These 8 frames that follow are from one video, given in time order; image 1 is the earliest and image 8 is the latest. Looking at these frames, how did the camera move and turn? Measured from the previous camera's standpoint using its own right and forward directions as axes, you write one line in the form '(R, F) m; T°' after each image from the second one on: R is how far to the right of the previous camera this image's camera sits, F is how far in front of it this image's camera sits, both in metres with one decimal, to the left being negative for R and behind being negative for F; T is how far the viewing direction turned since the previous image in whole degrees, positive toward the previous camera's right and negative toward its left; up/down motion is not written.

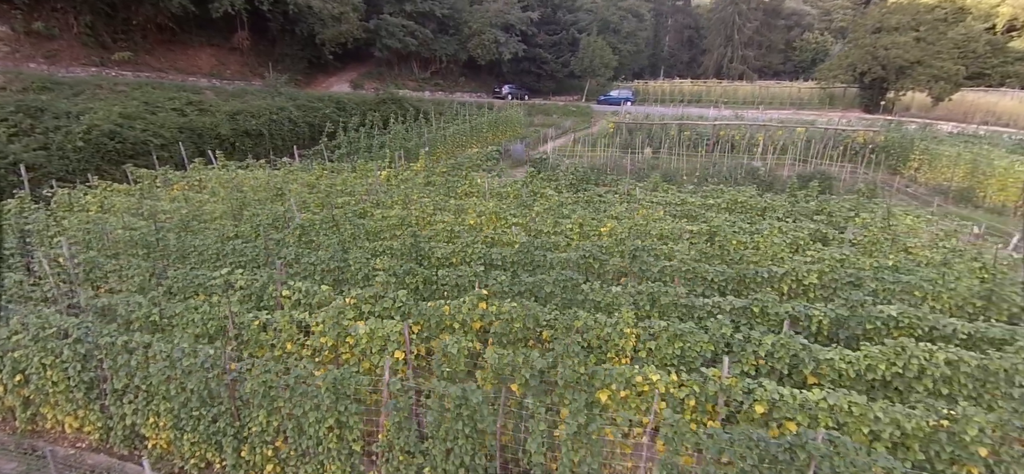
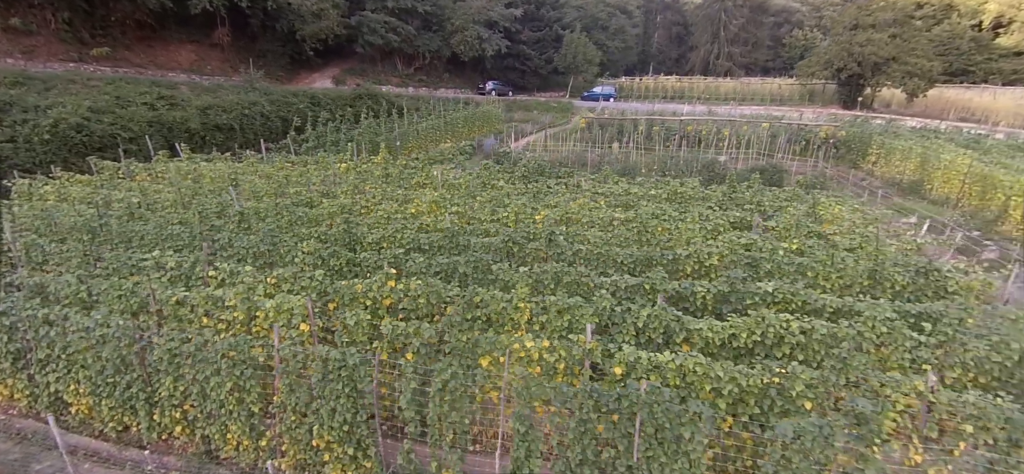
(+1.1, -0.5) m; 0°
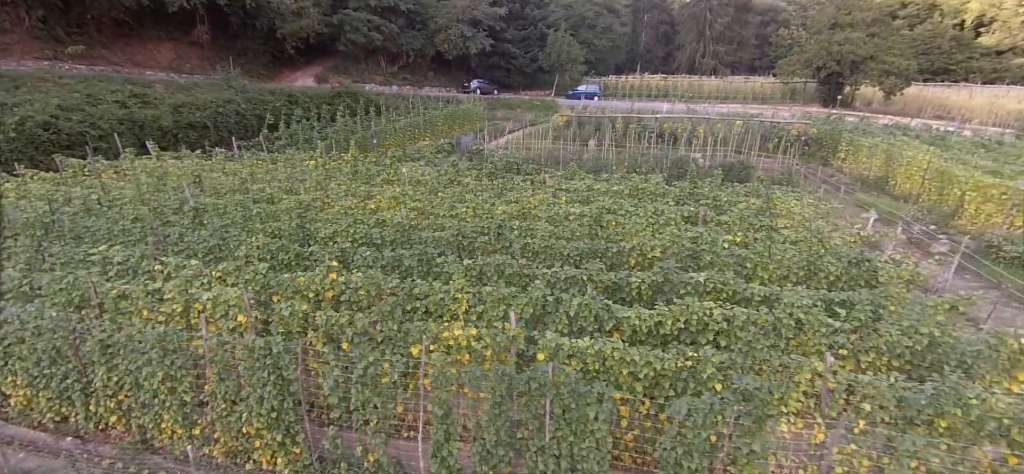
(+0.7, -0.2) m; +1°
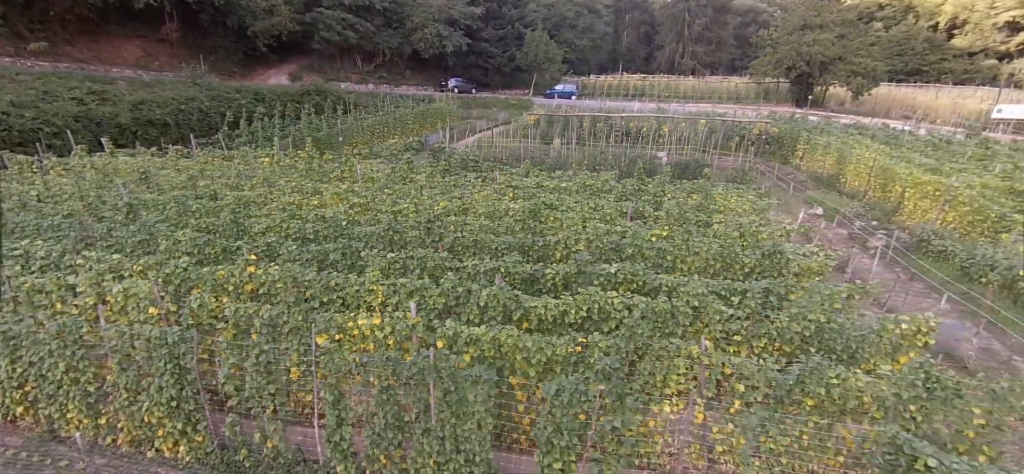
(+1.0, -0.2) m; +1°
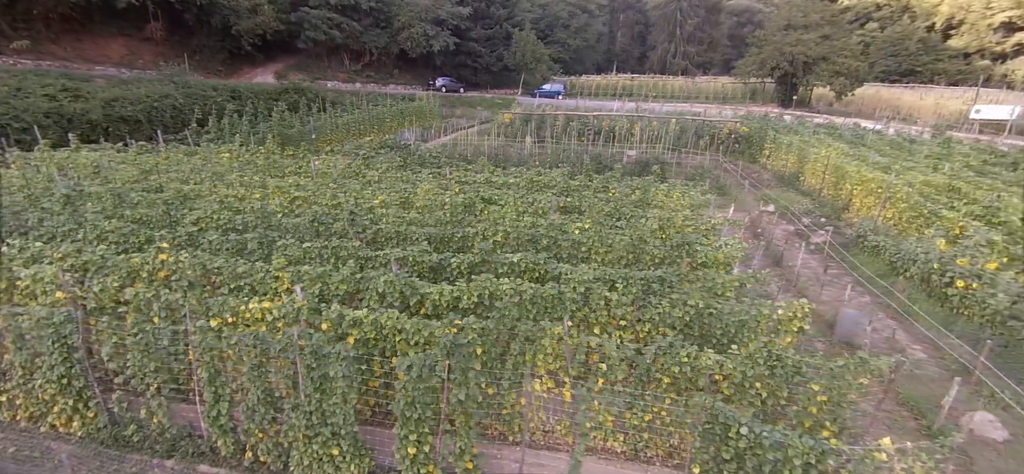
(+1.3, -0.2) m; 0°
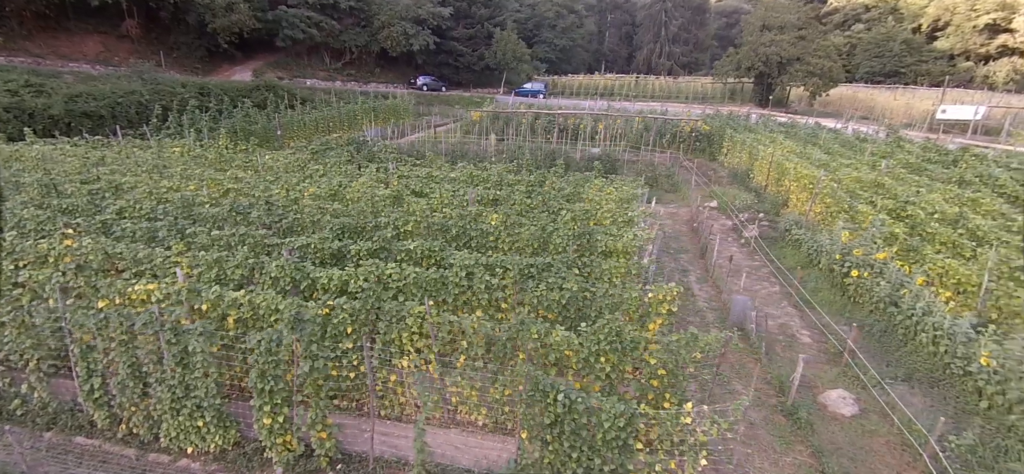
(+1.5, -0.3) m; 0°
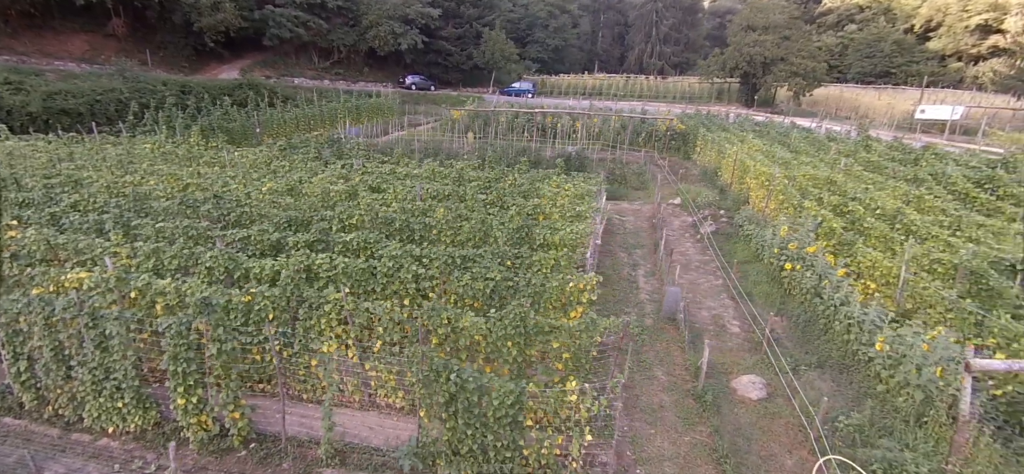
(+1.0, -0.2) m; 0°
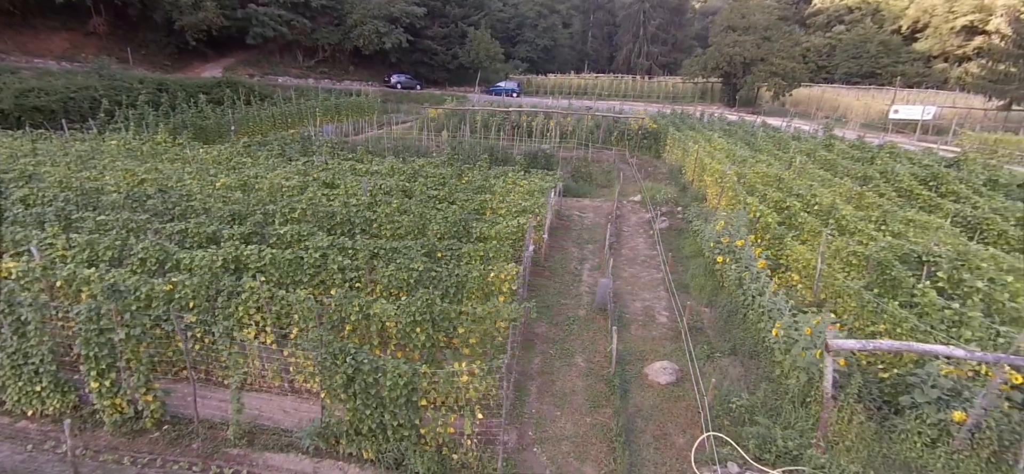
(+1.0, -0.2) m; 0°
